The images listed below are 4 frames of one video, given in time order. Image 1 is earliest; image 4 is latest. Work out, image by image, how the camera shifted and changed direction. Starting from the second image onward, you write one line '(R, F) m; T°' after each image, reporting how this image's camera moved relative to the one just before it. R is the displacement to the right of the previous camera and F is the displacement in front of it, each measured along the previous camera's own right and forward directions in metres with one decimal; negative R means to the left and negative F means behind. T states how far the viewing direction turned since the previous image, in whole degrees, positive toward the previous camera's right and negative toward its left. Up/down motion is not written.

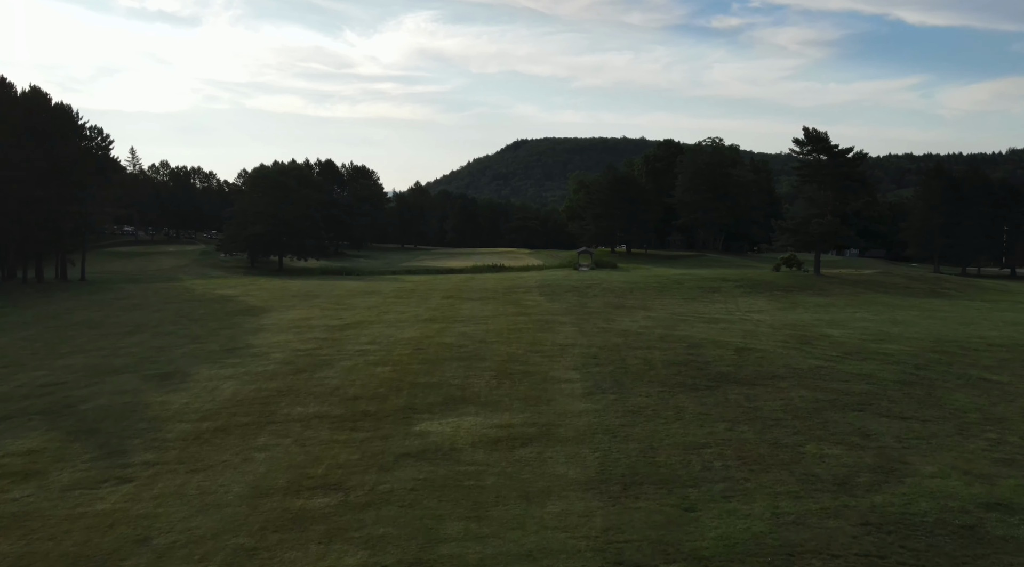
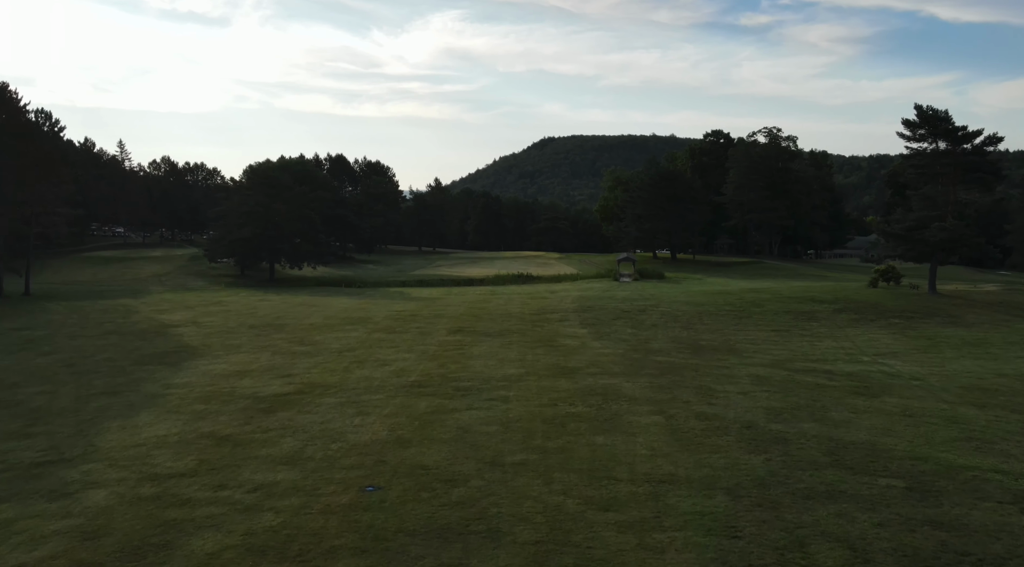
(-0.1, +7.4) m; -2°
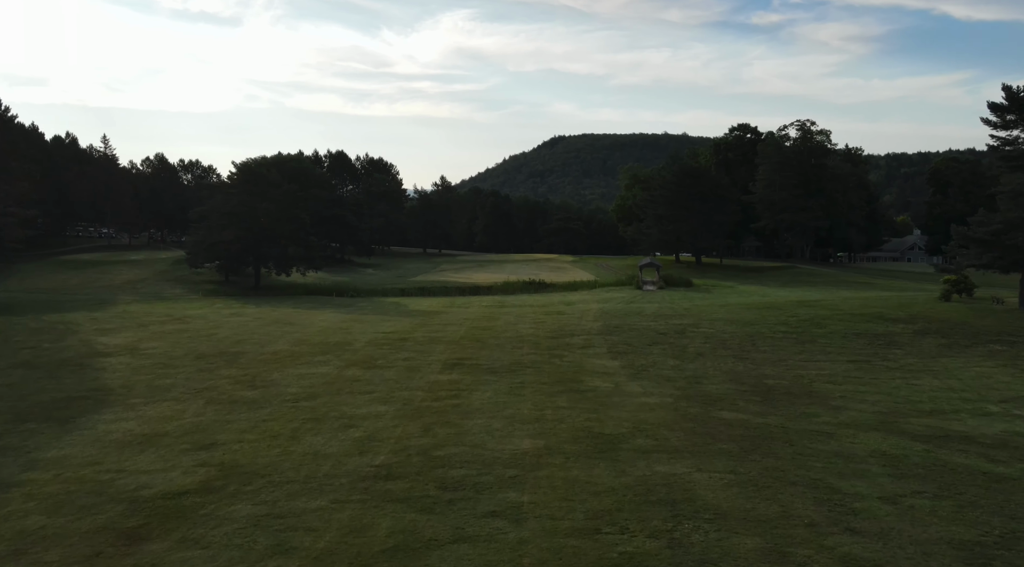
(-0.1, +4.4) m; -1°
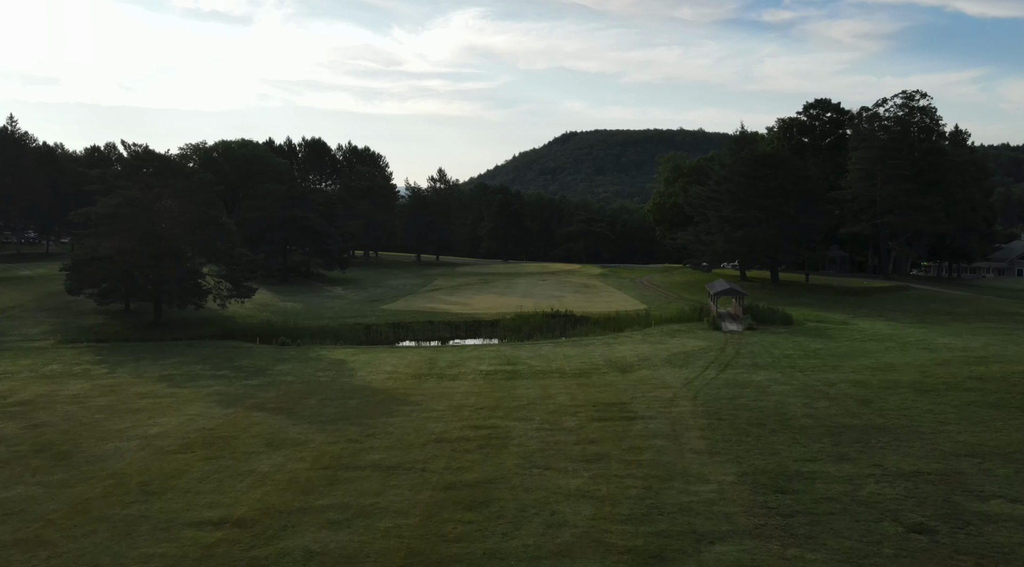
(-0.2, +12.9) m; -1°
